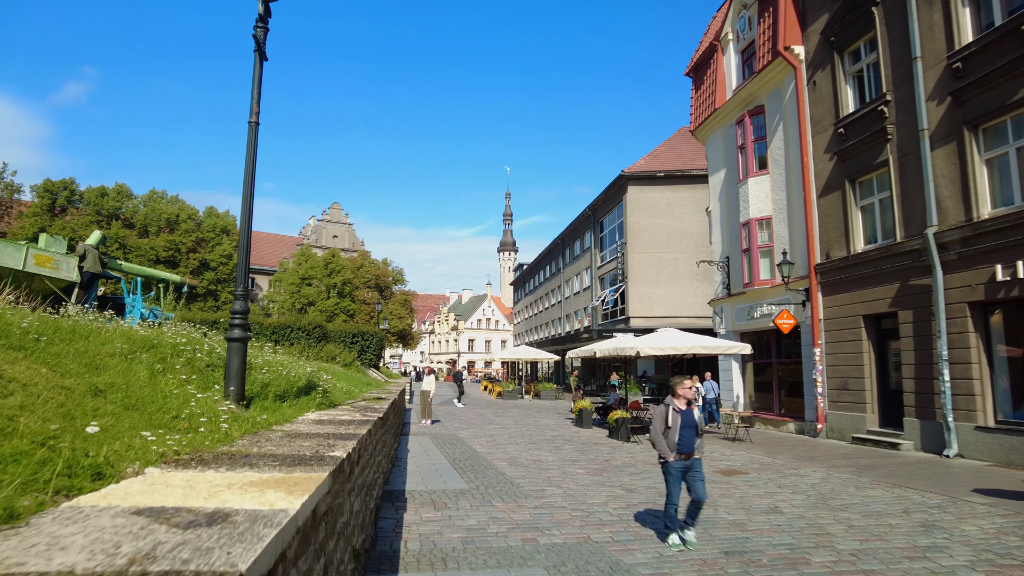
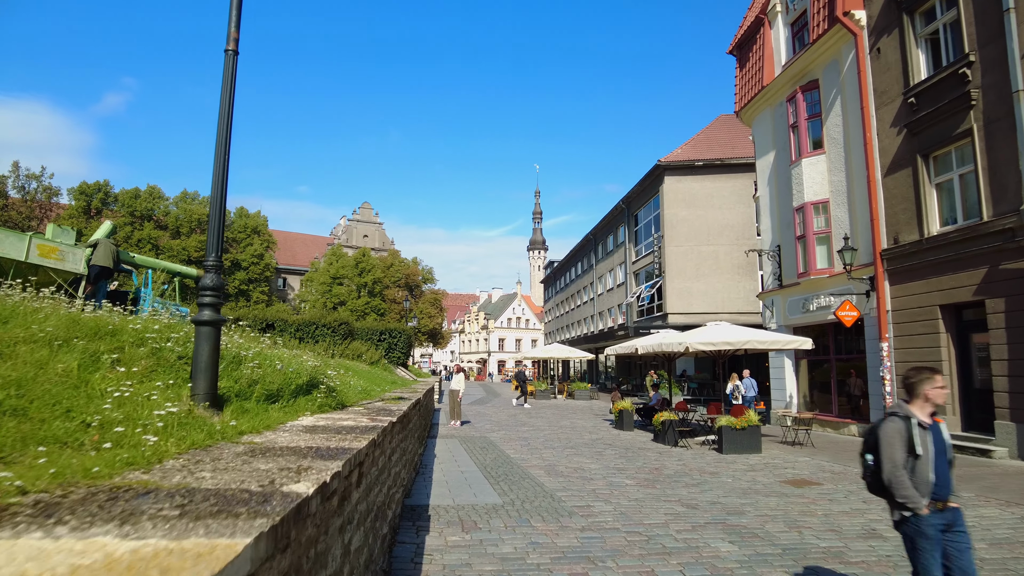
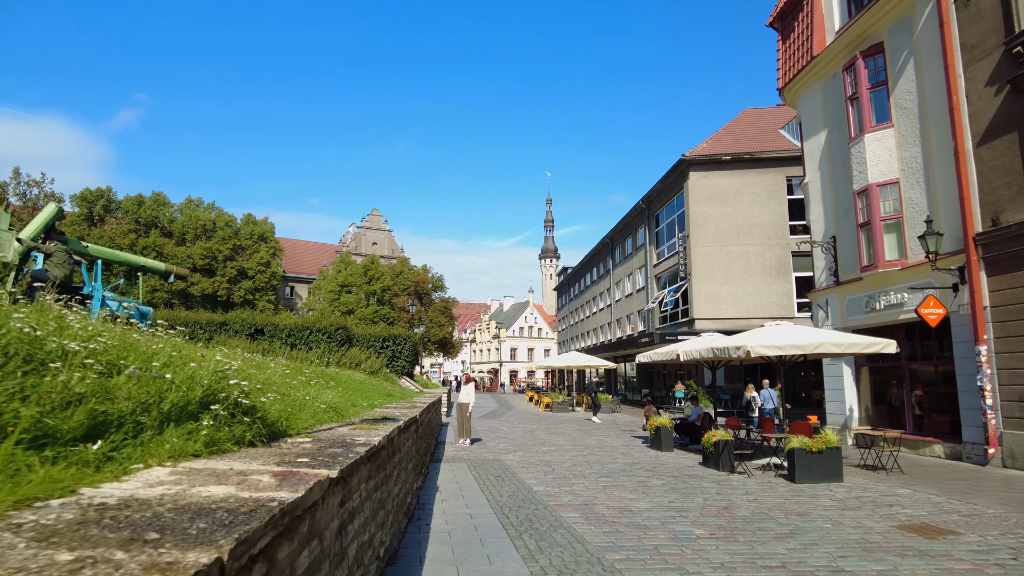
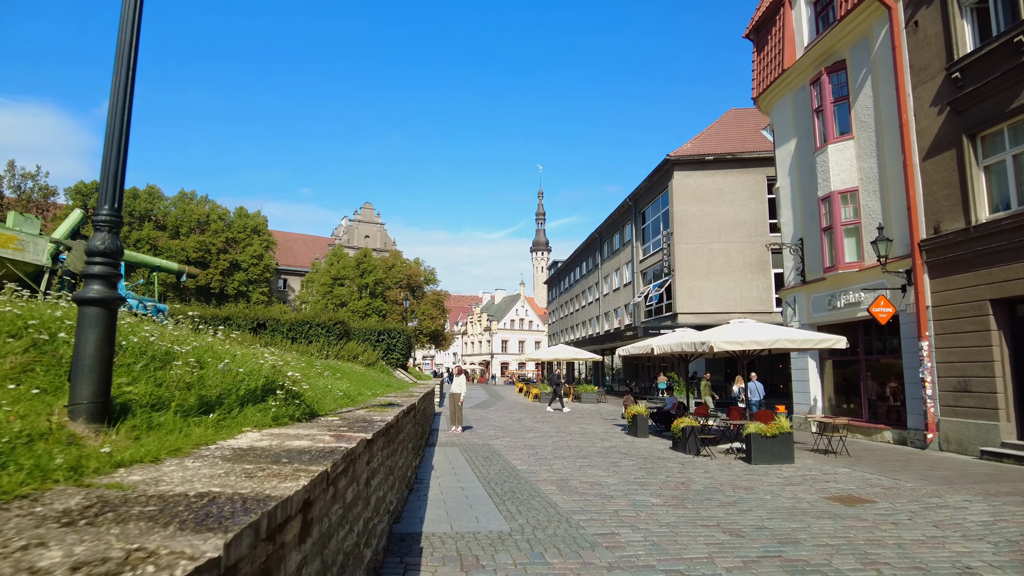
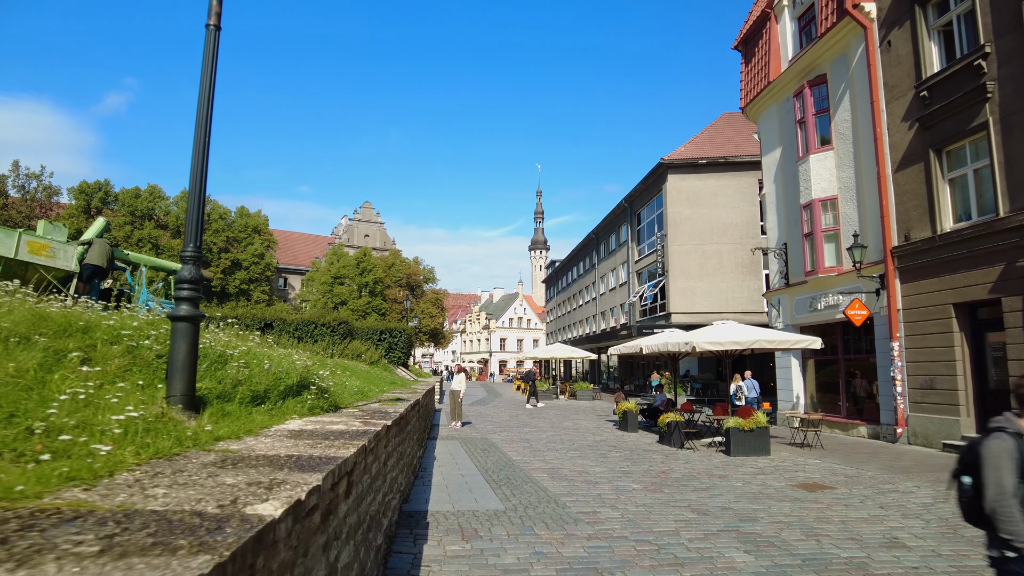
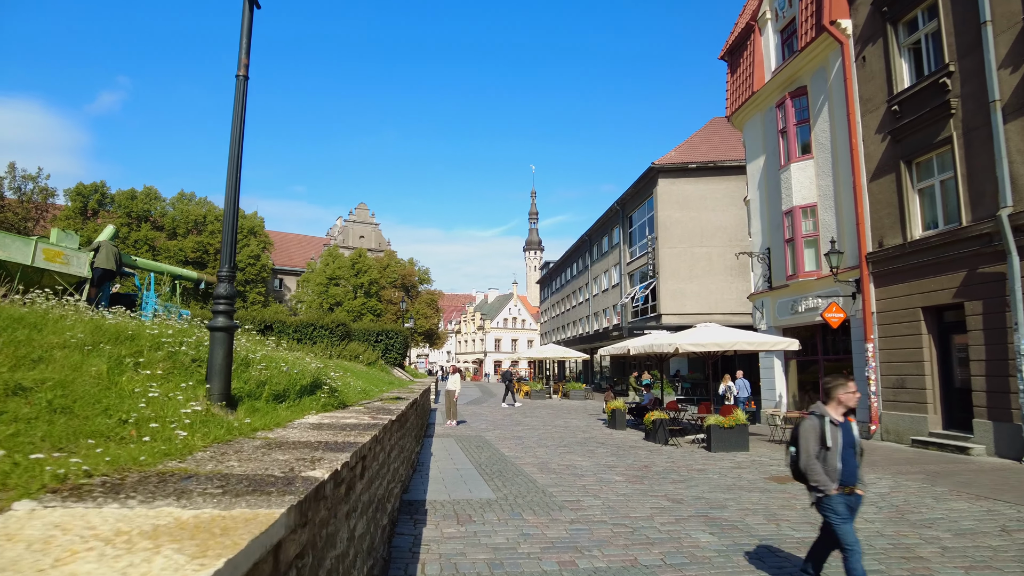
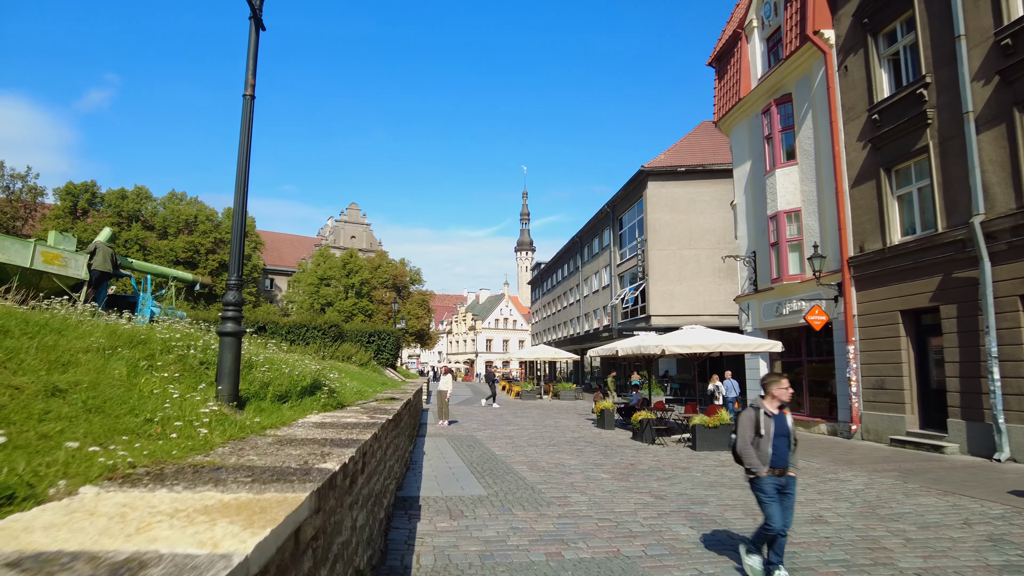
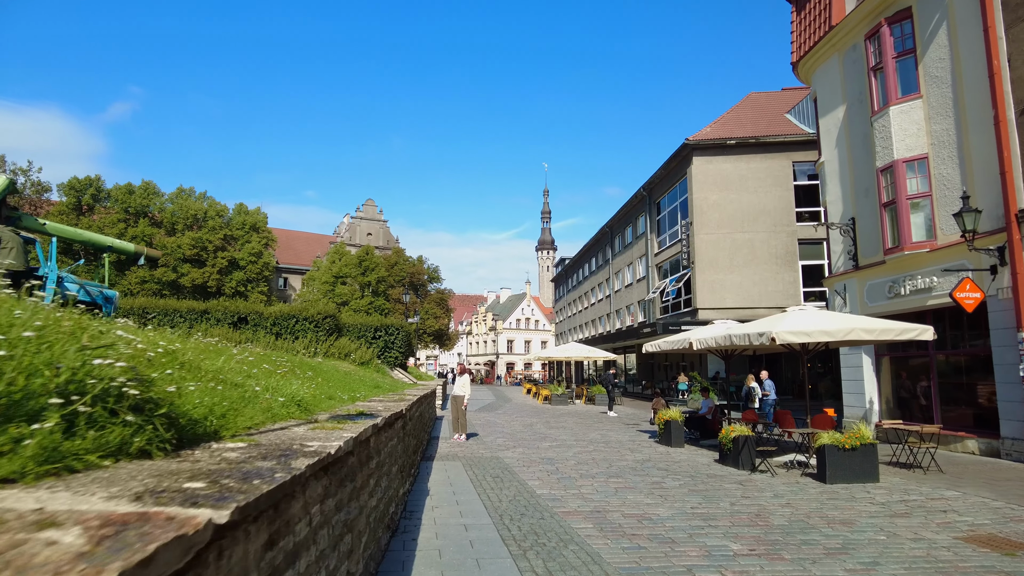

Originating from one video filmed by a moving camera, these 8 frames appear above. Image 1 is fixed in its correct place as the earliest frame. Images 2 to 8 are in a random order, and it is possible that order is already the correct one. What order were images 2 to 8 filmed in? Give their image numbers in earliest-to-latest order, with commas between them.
7, 6, 2, 5, 4, 3, 8
